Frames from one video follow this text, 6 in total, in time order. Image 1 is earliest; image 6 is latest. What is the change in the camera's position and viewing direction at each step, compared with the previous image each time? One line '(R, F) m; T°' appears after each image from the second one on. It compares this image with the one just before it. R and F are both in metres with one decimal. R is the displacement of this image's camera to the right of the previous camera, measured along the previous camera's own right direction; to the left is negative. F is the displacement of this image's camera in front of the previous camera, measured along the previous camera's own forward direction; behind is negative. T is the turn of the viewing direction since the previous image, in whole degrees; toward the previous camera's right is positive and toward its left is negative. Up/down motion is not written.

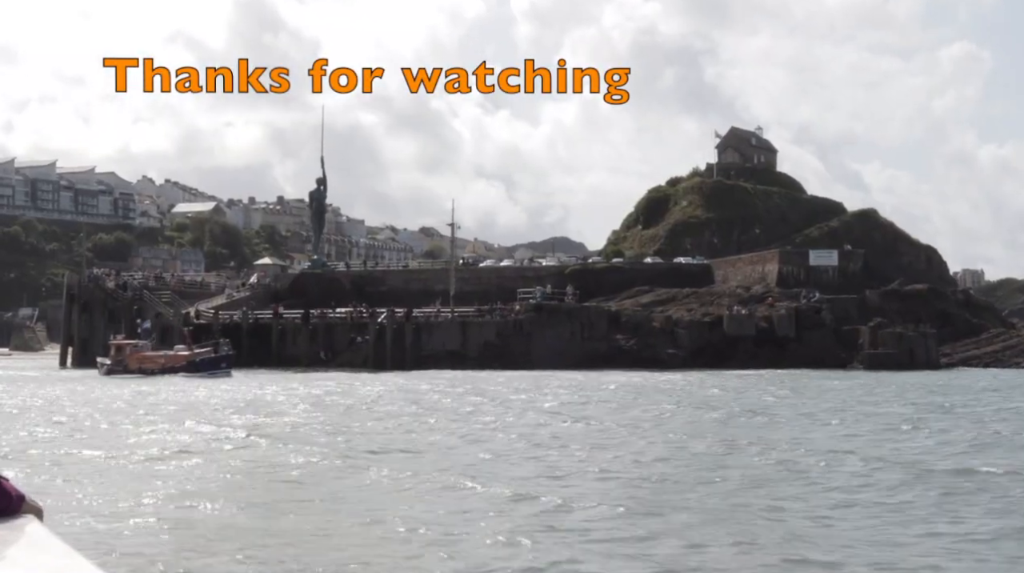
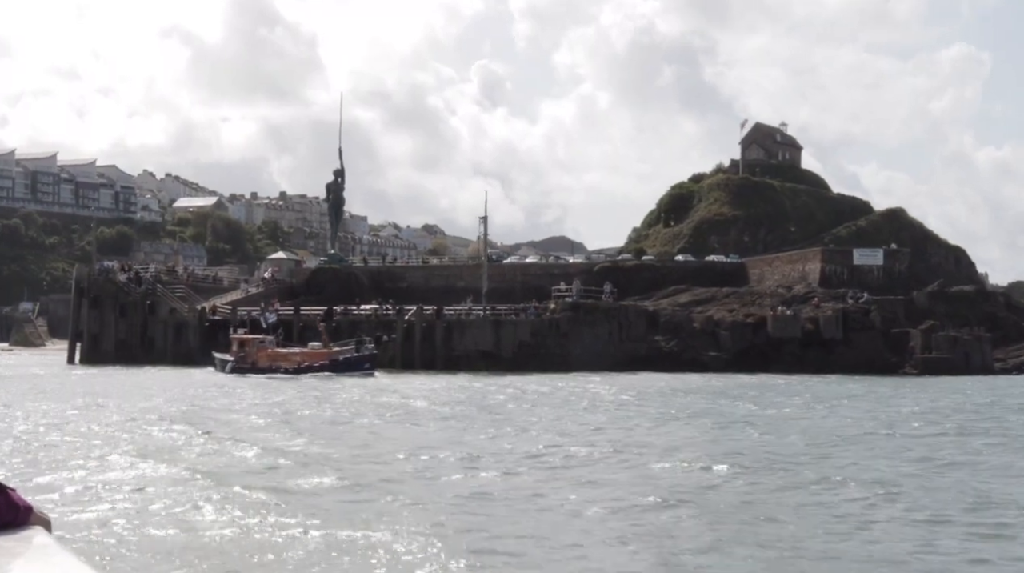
(-1.6, +2.8) m; 0°
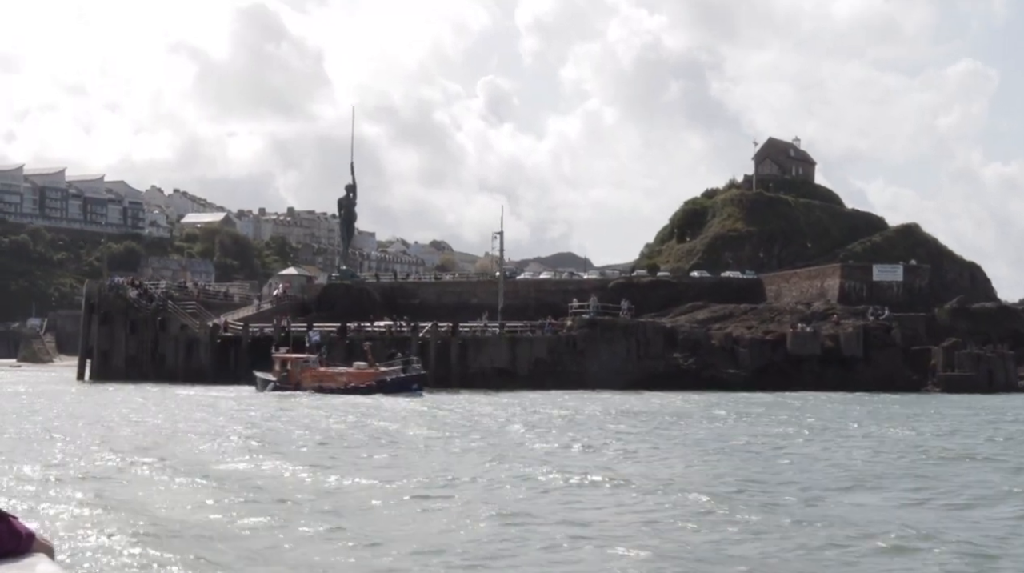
(-0.4, +0.7) m; 0°
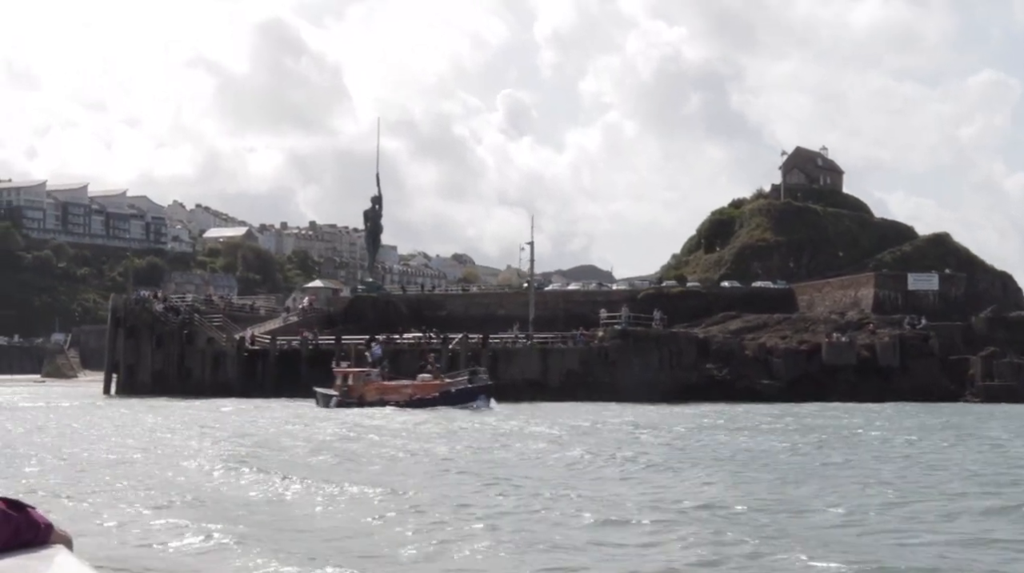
(-0.4, +0.7) m; -1°
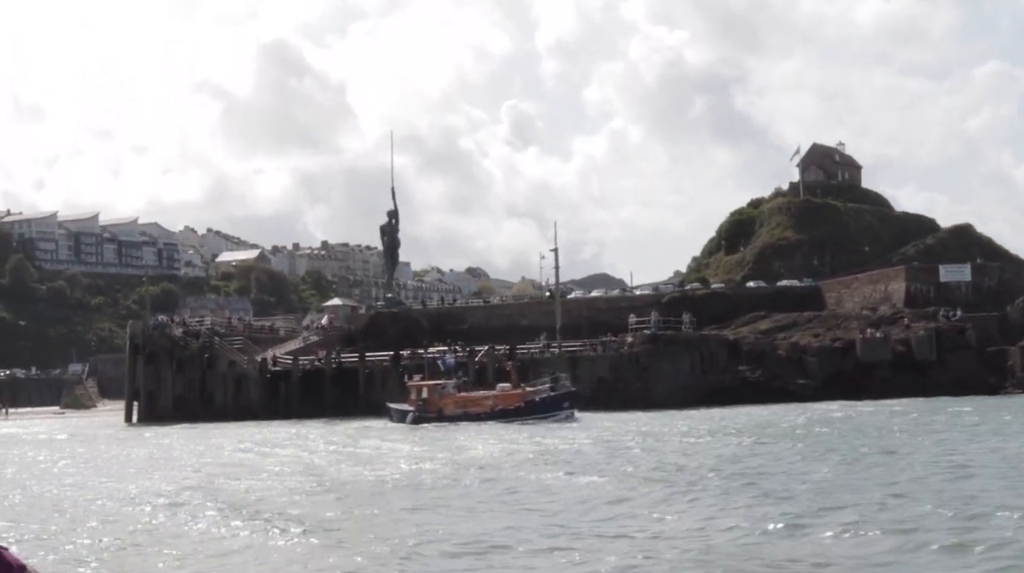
(-0.5, +1.1) m; 0°
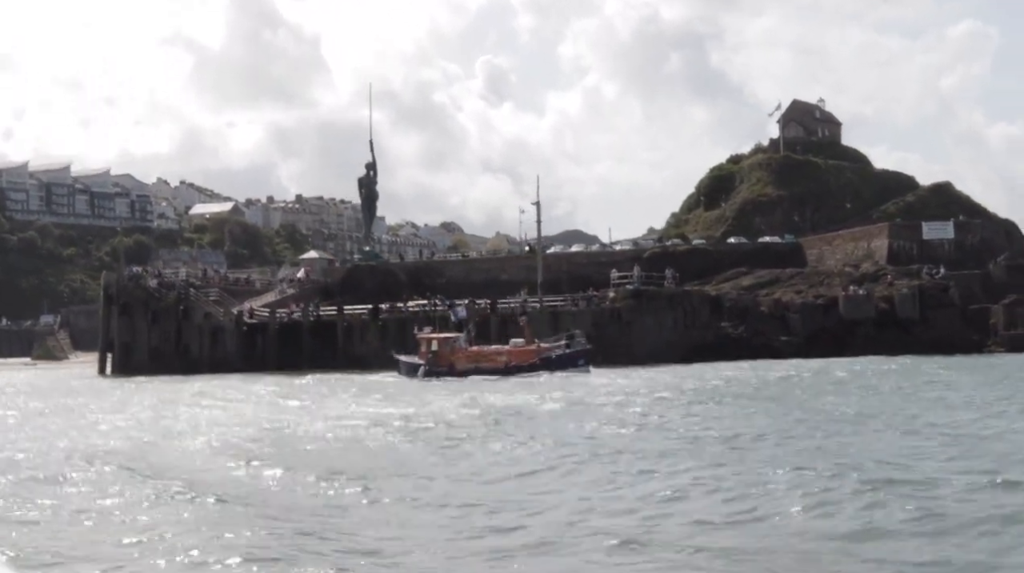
(-0.3, +0.6) m; +1°
